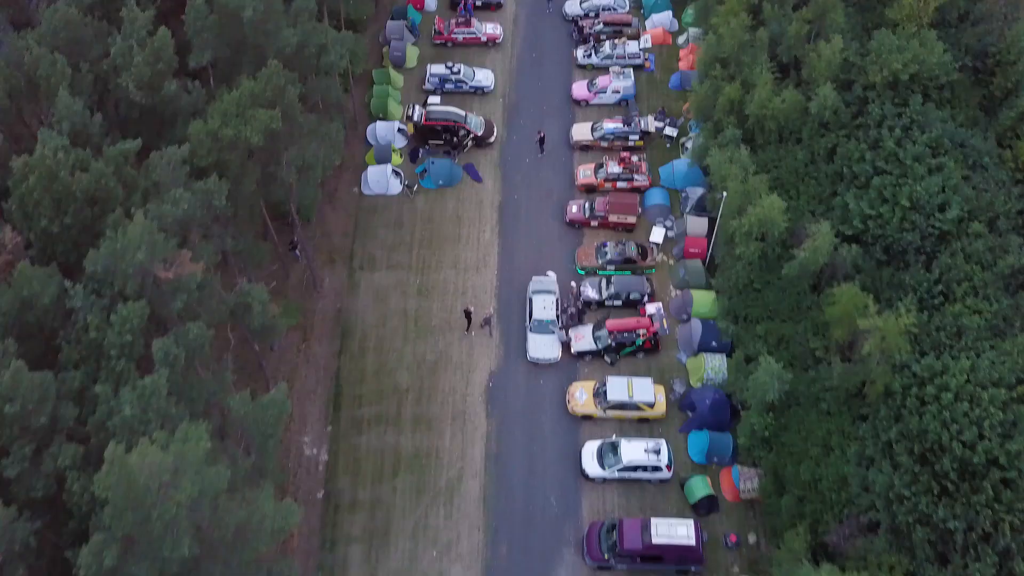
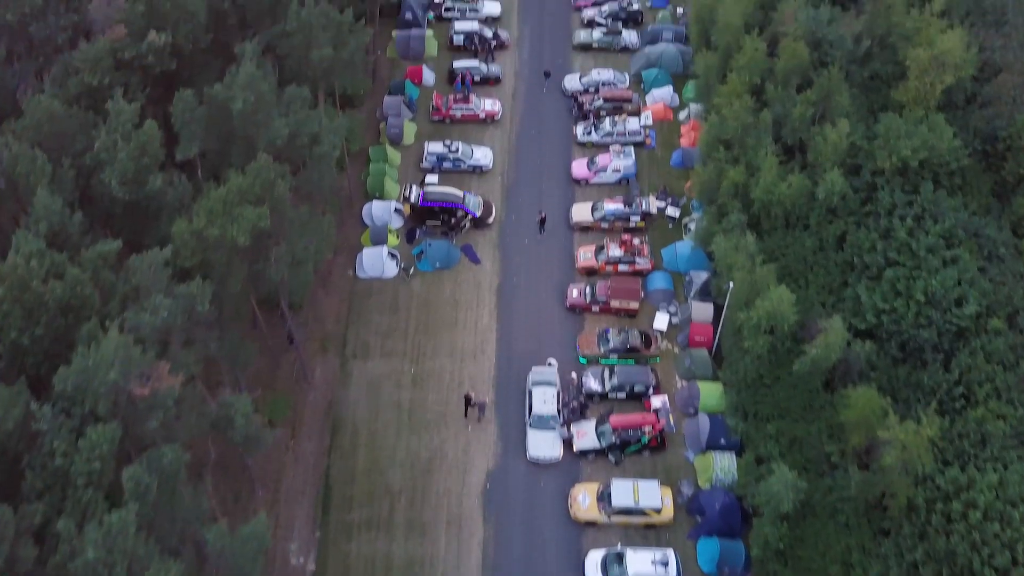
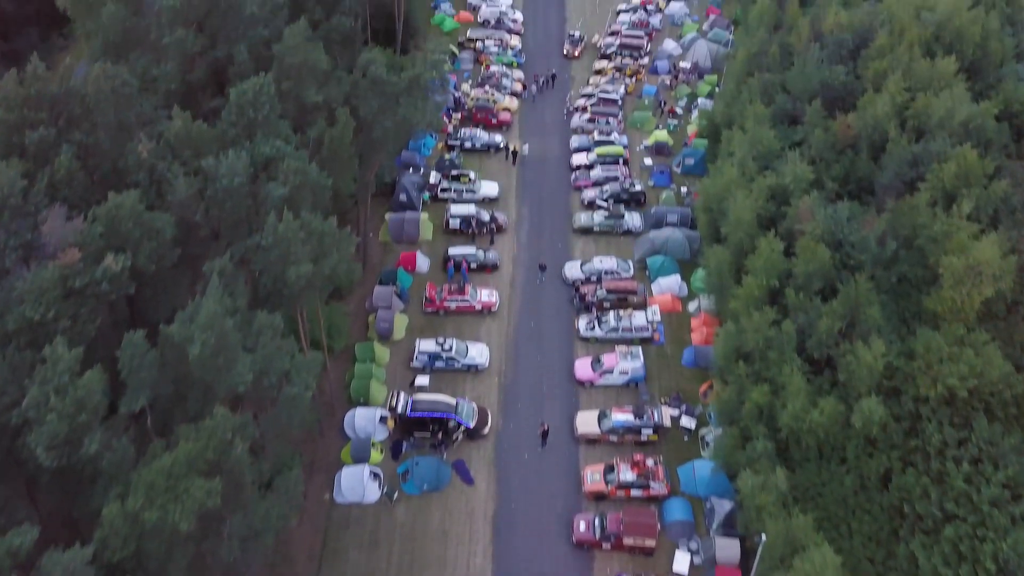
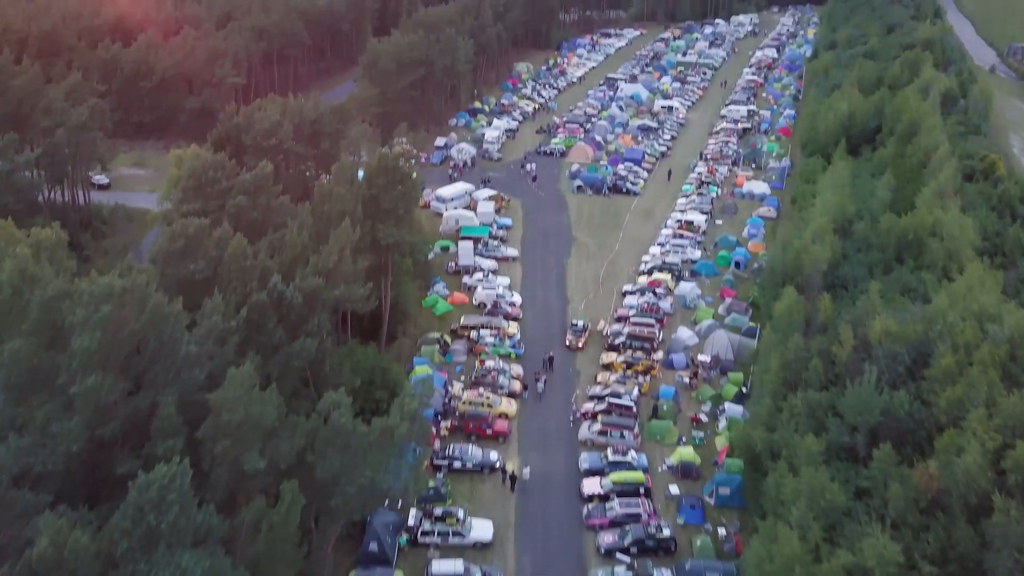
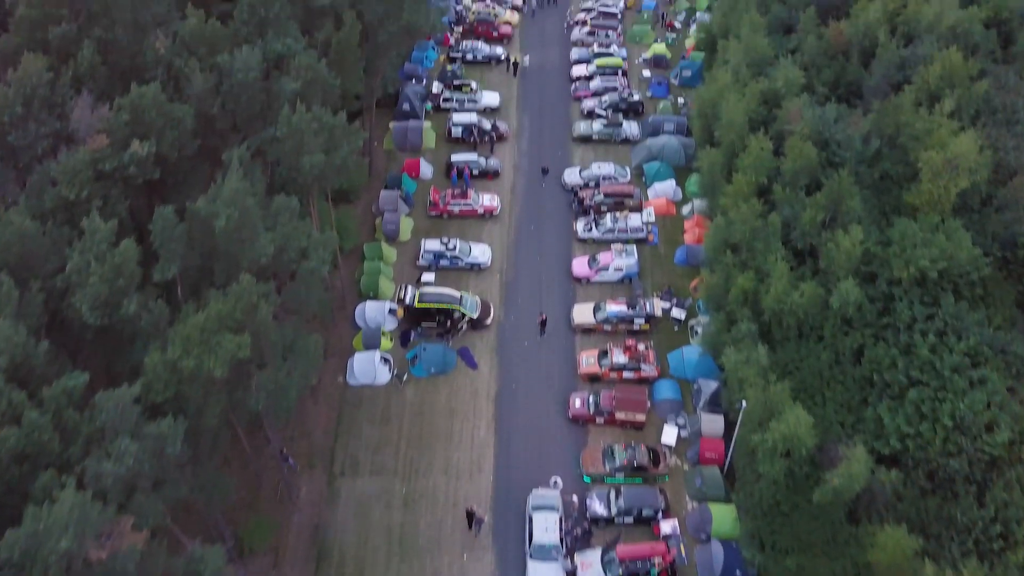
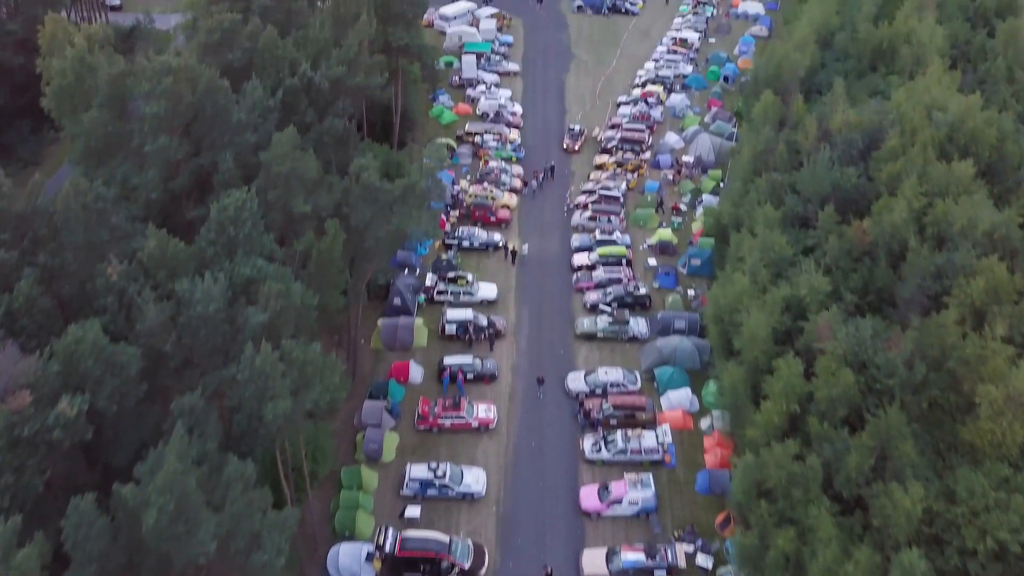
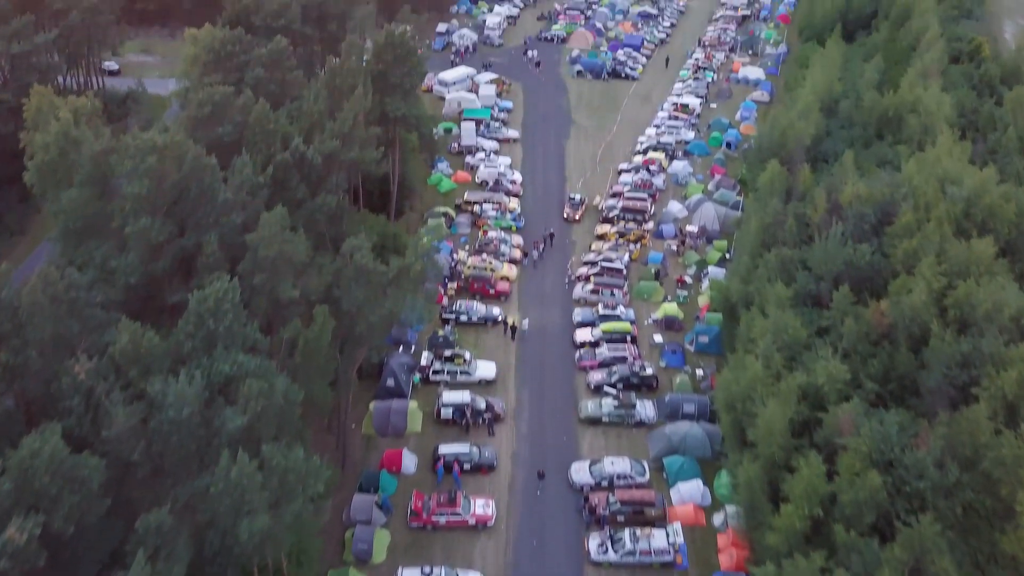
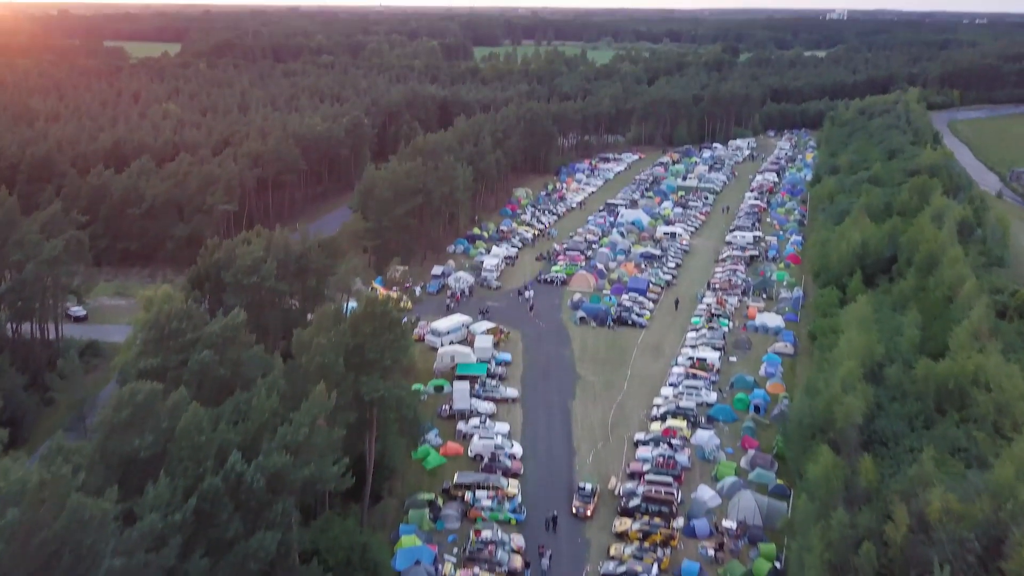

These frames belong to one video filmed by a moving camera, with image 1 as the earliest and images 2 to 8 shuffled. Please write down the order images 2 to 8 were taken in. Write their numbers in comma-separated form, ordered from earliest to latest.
2, 5, 3, 6, 7, 4, 8
